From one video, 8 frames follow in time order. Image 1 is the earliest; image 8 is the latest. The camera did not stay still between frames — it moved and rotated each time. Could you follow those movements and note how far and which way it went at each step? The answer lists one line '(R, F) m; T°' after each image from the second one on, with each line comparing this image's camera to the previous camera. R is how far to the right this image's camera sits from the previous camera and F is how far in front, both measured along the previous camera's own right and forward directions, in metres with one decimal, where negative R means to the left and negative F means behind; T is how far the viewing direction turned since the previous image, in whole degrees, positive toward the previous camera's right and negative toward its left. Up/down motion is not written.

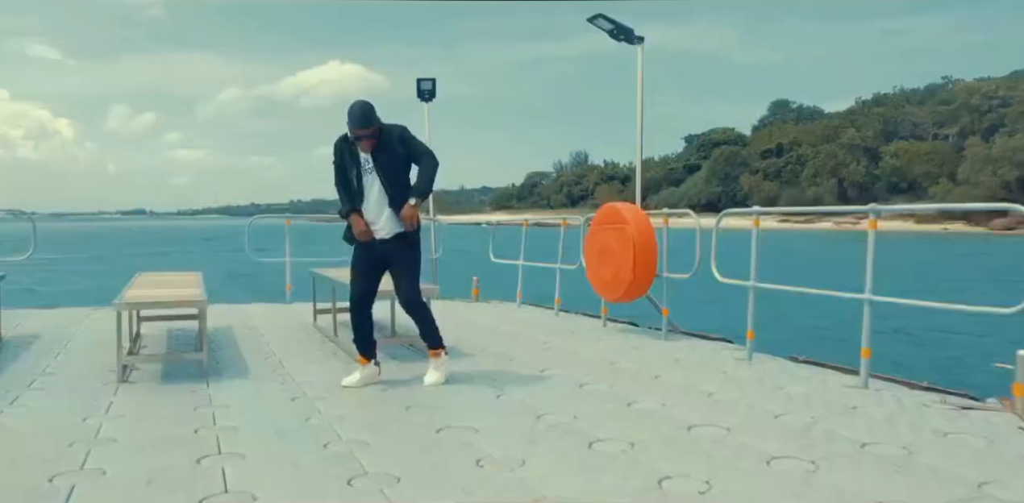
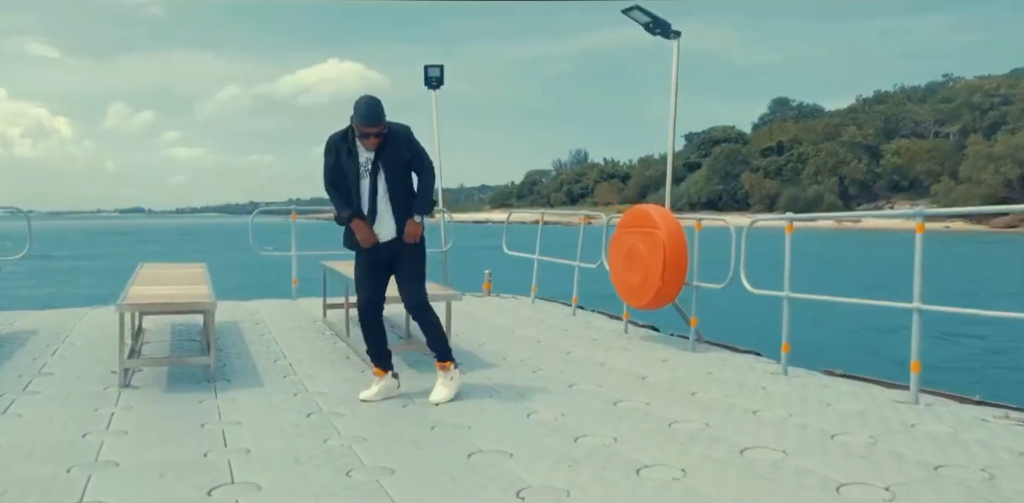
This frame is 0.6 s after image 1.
(-0.2, +0.3) m; 0°
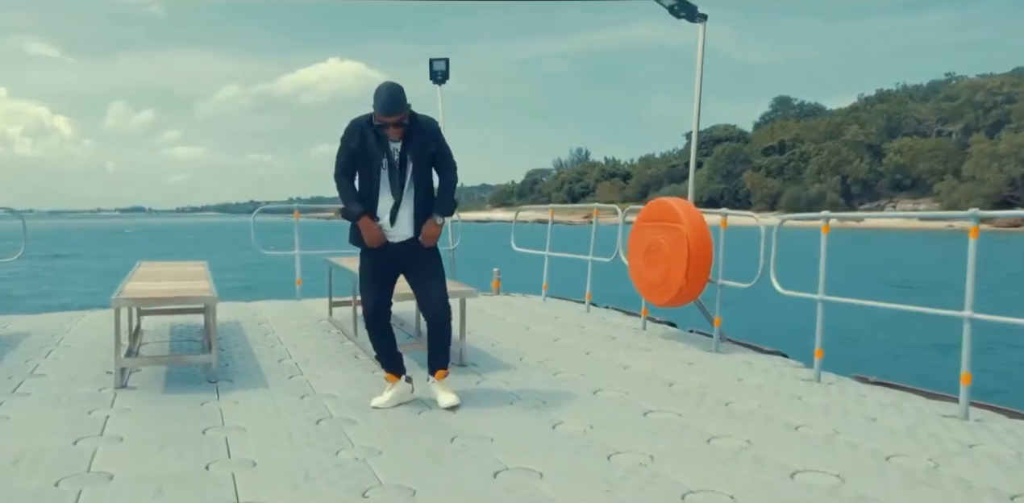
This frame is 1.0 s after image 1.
(-0.1, +0.3) m; 0°
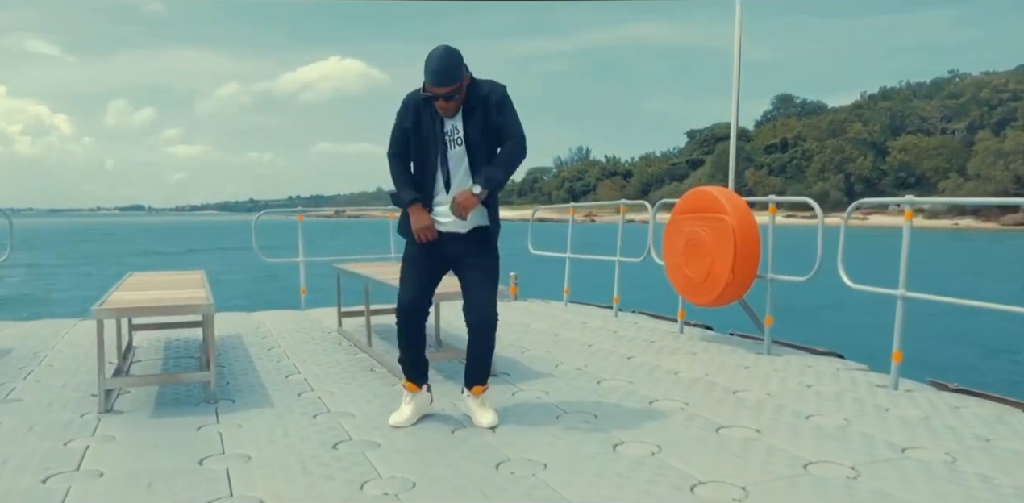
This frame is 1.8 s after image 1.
(-0.2, +0.5) m; 0°
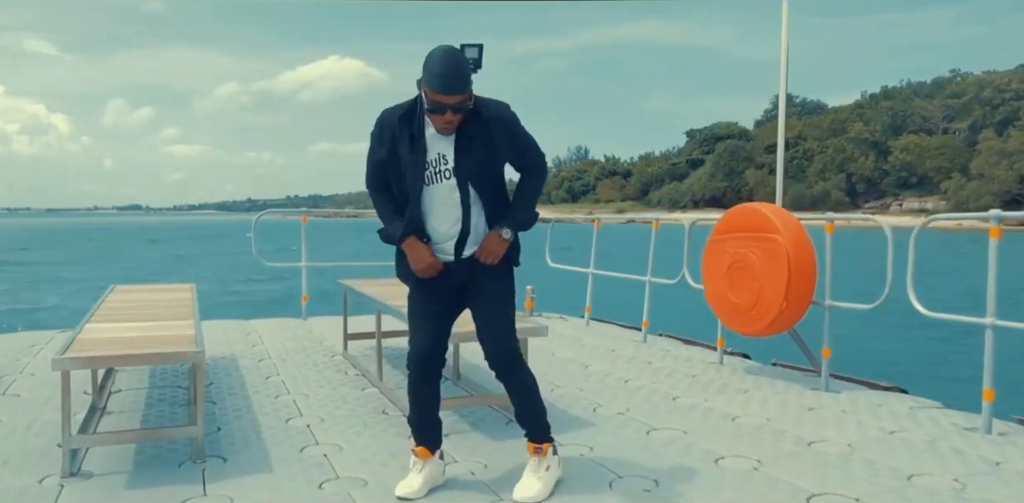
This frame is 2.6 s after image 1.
(-0.2, +0.5) m; 0°
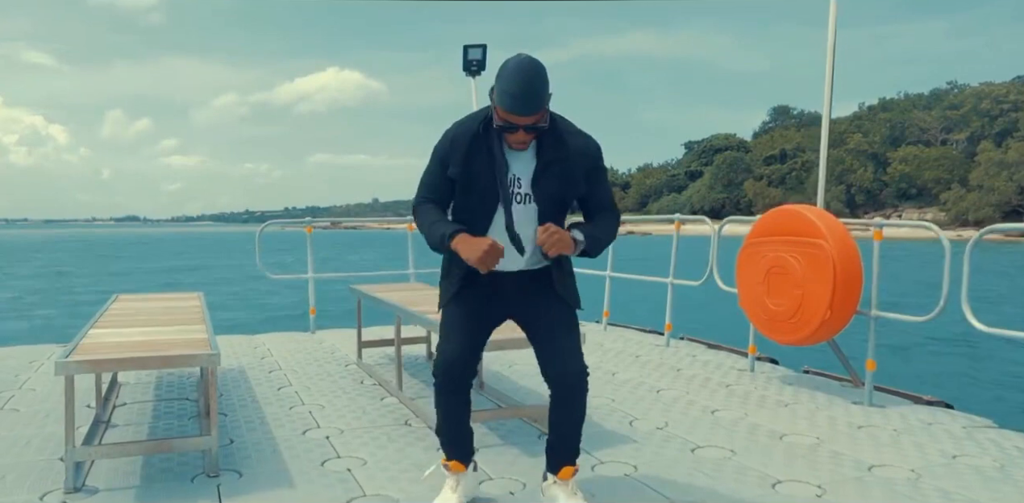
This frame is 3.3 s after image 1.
(-0.2, +0.2) m; 0°
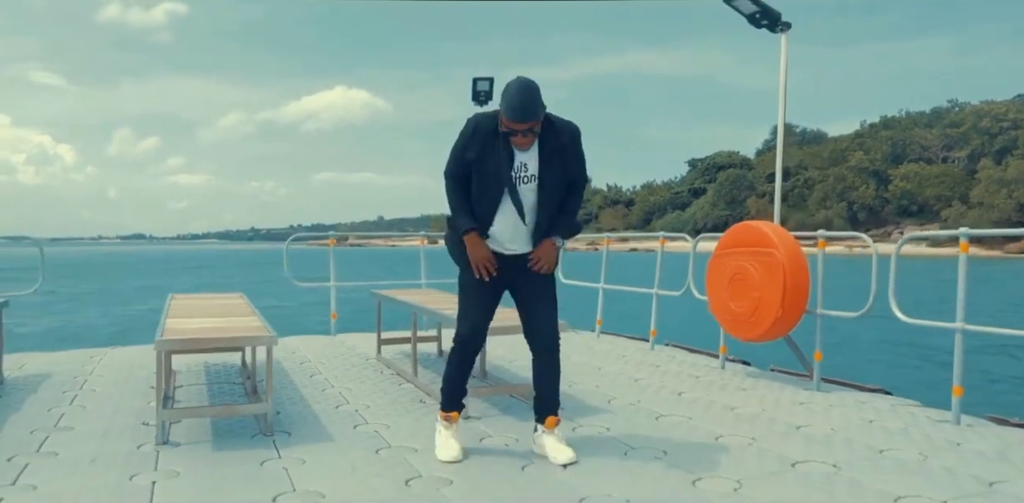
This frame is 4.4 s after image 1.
(0.0, -0.7) m; 0°
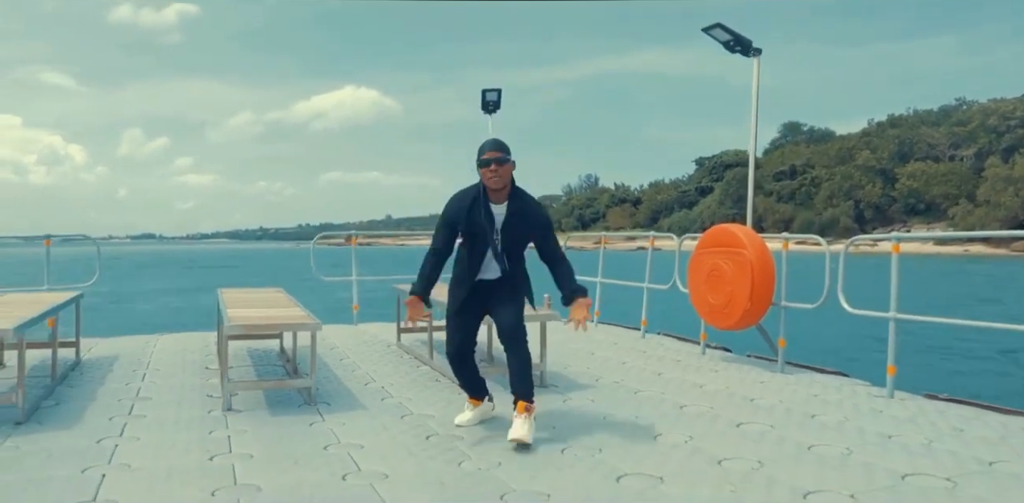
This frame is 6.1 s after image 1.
(0.0, -0.7) m; -1°
